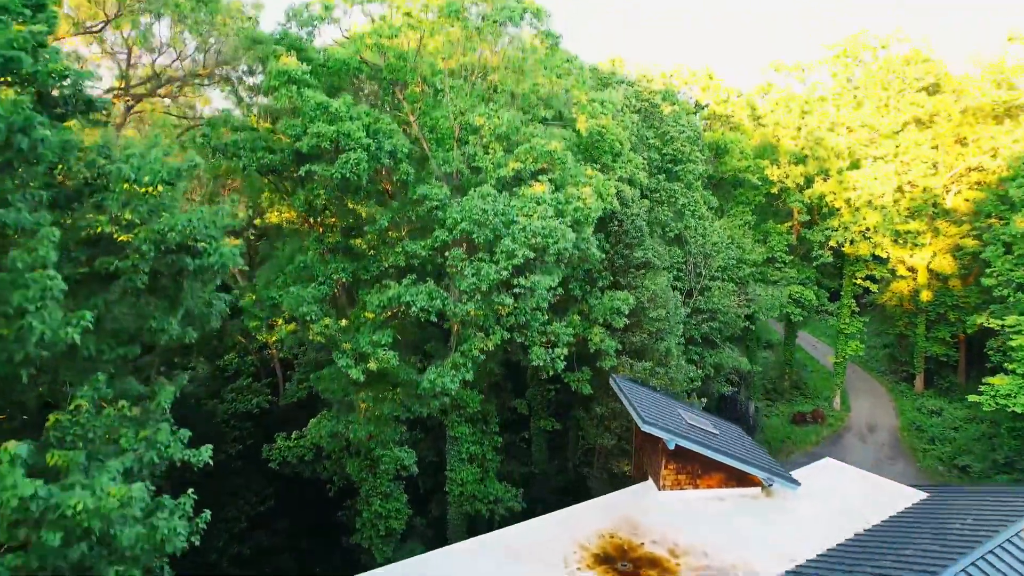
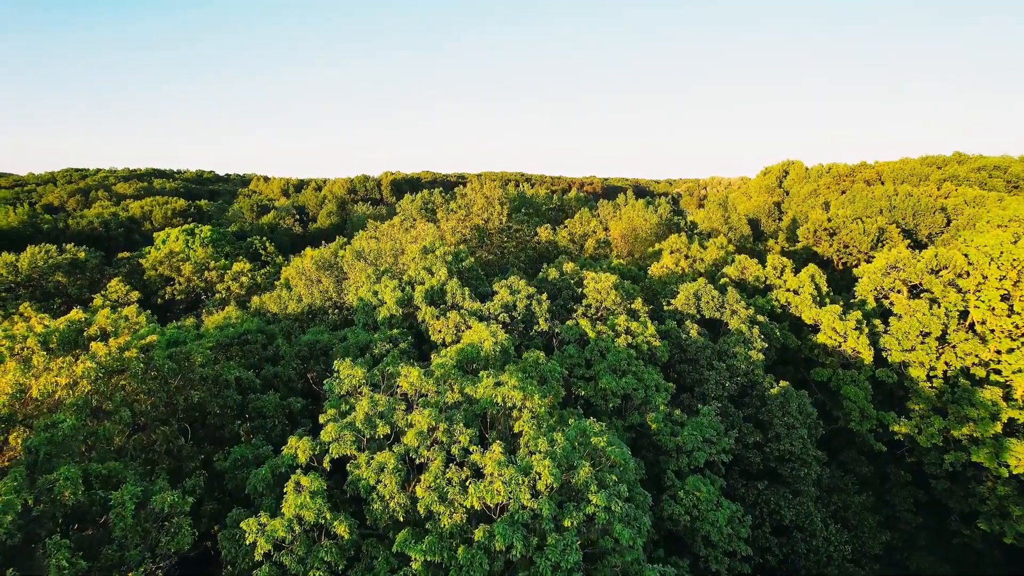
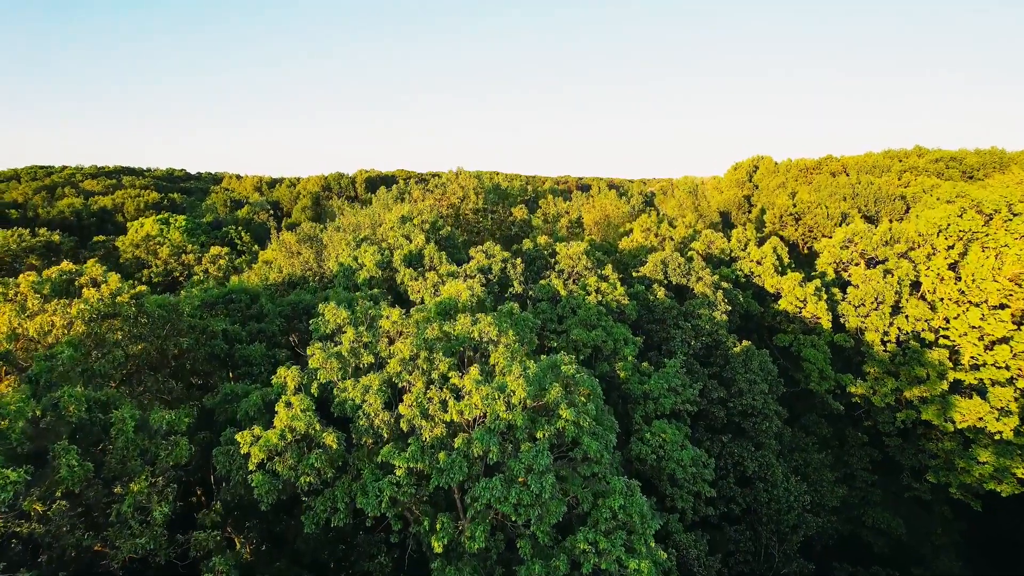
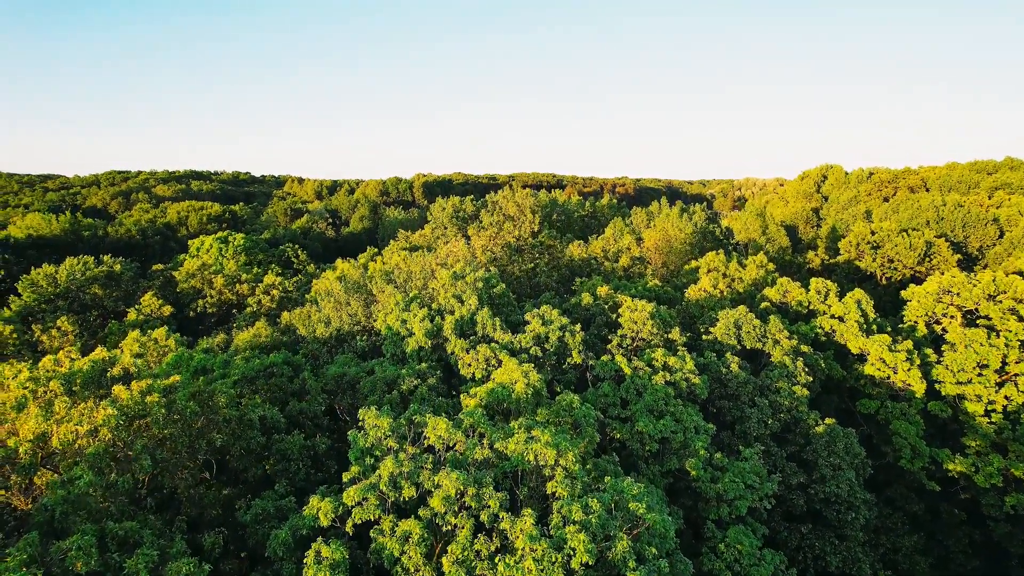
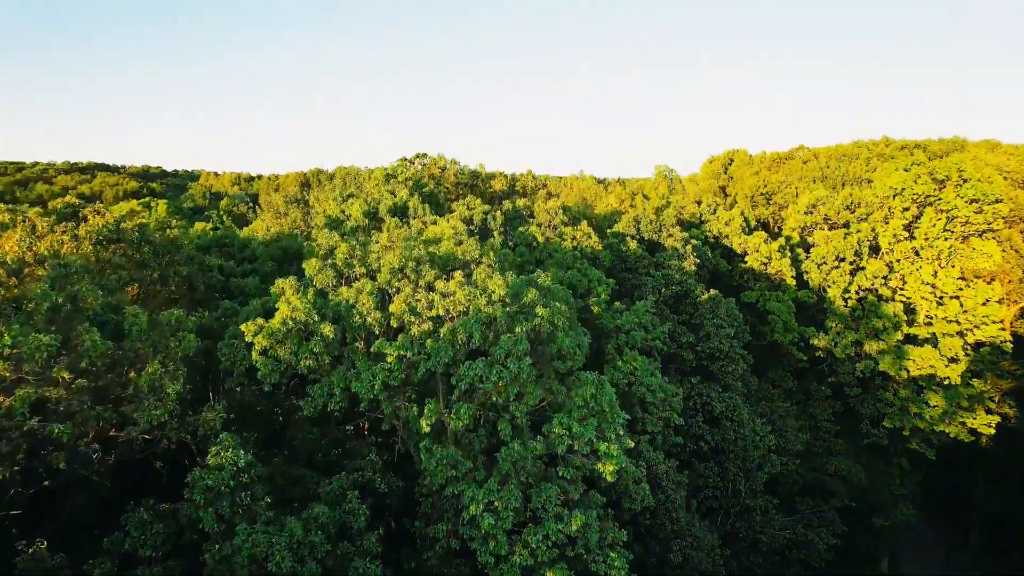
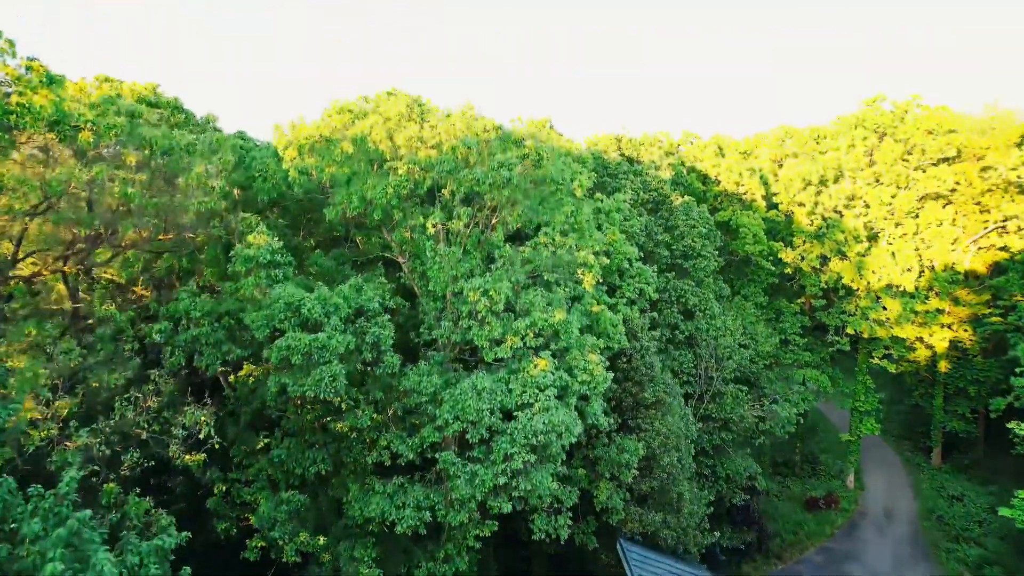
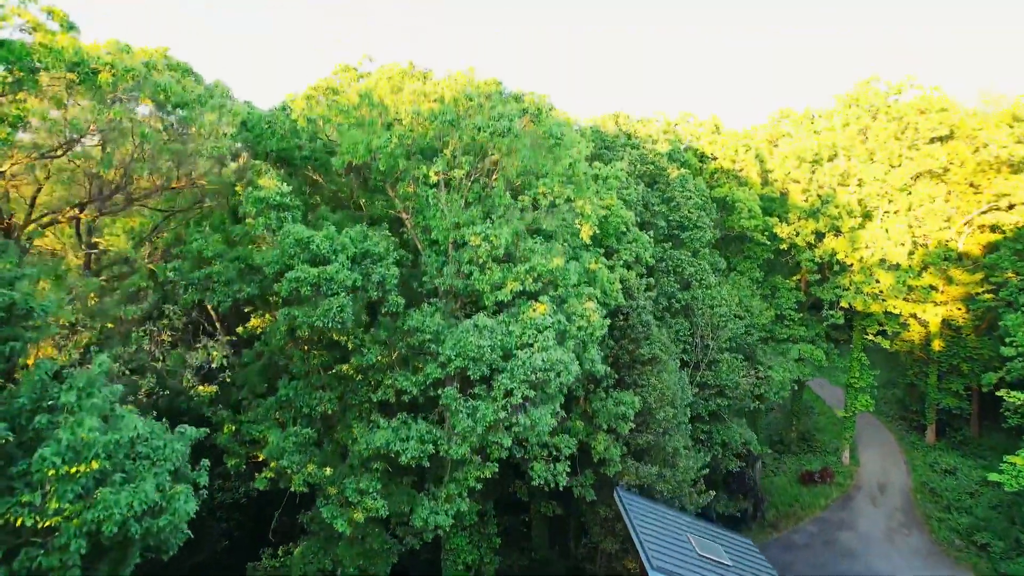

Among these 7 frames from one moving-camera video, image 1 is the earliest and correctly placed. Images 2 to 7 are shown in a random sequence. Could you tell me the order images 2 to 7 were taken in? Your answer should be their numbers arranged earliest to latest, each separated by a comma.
7, 6, 5, 3, 2, 4
